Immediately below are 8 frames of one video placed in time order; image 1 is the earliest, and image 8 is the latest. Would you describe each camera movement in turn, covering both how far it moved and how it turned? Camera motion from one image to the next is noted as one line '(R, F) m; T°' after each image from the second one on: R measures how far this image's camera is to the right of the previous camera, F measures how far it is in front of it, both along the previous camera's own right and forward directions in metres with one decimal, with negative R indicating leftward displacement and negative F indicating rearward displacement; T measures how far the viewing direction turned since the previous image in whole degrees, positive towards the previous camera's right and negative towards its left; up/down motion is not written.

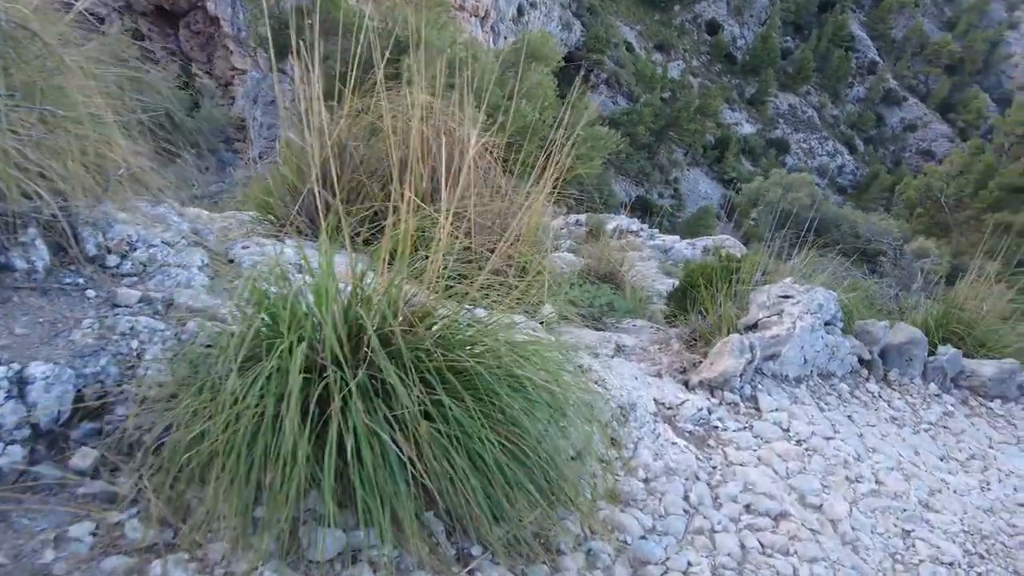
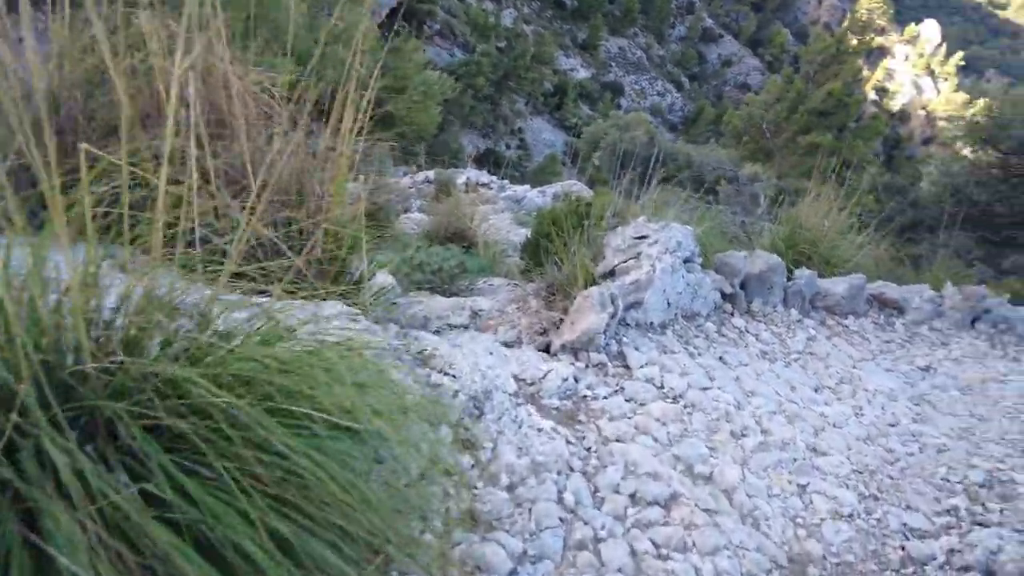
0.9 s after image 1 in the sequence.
(+0.2, +0.6) m; +12°
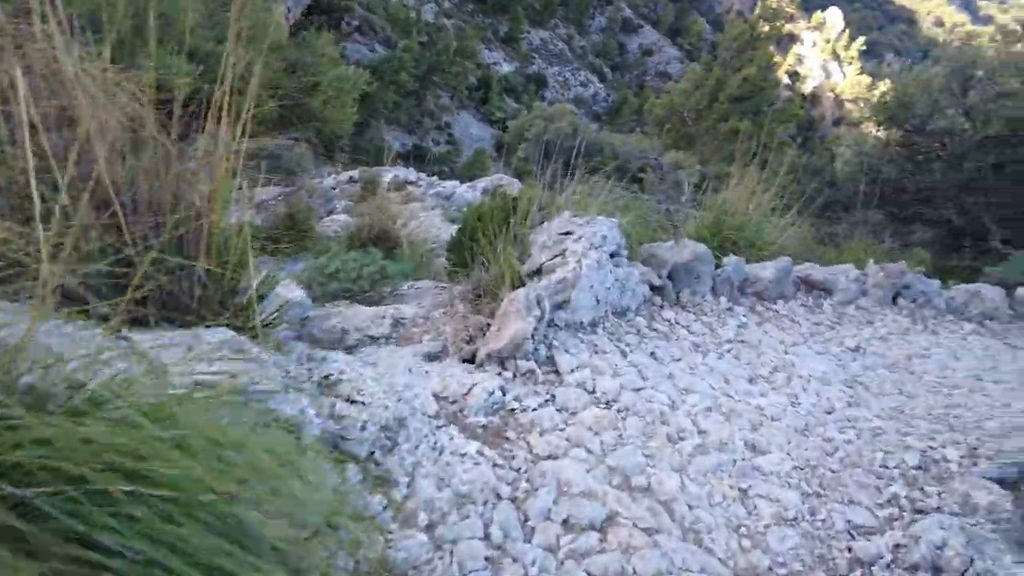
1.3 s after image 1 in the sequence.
(+0.1, +0.2) m; +5°
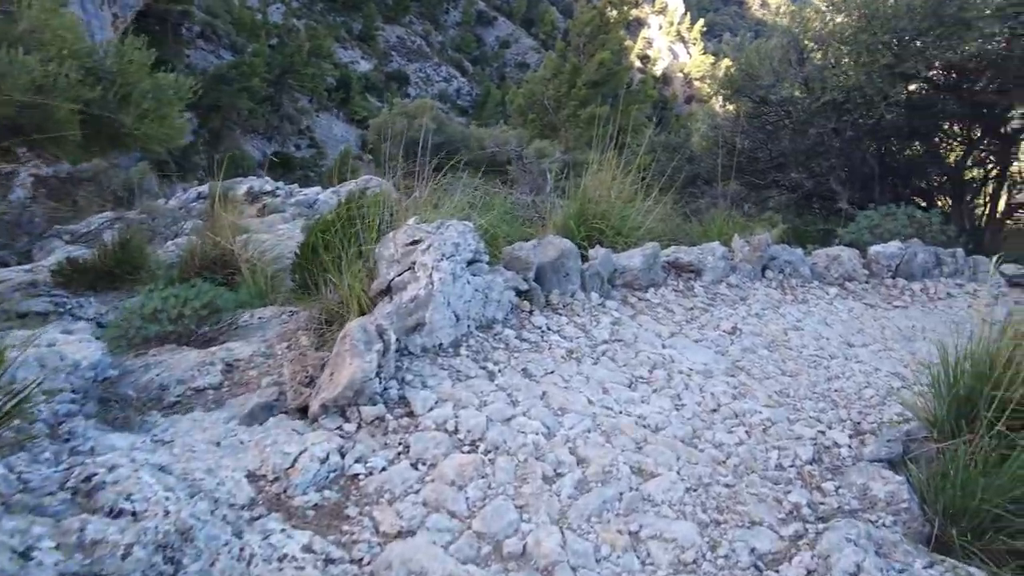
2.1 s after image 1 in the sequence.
(+0.2, +0.4) m; +10°
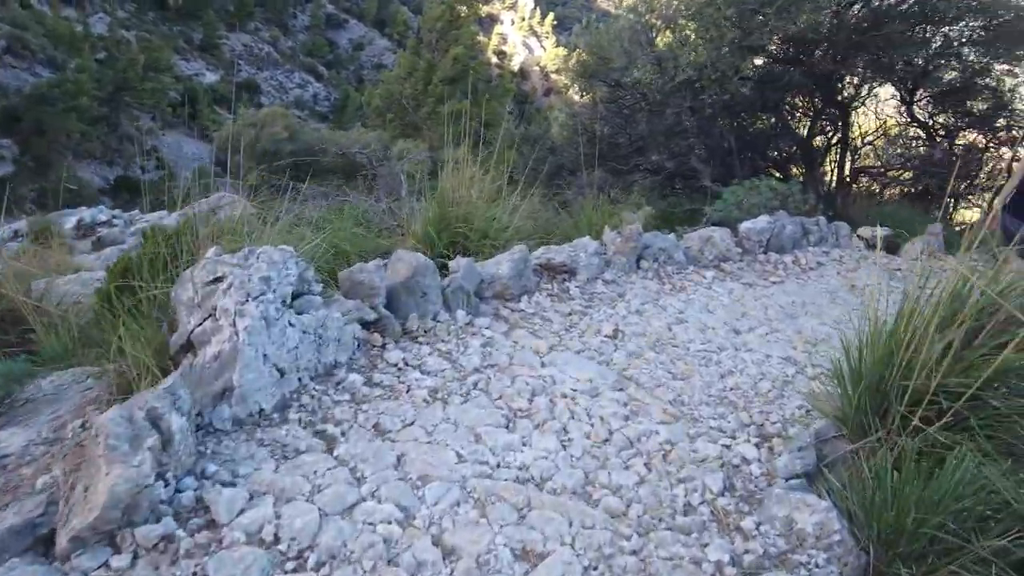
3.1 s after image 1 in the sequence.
(+0.2, +0.5) m; +10°
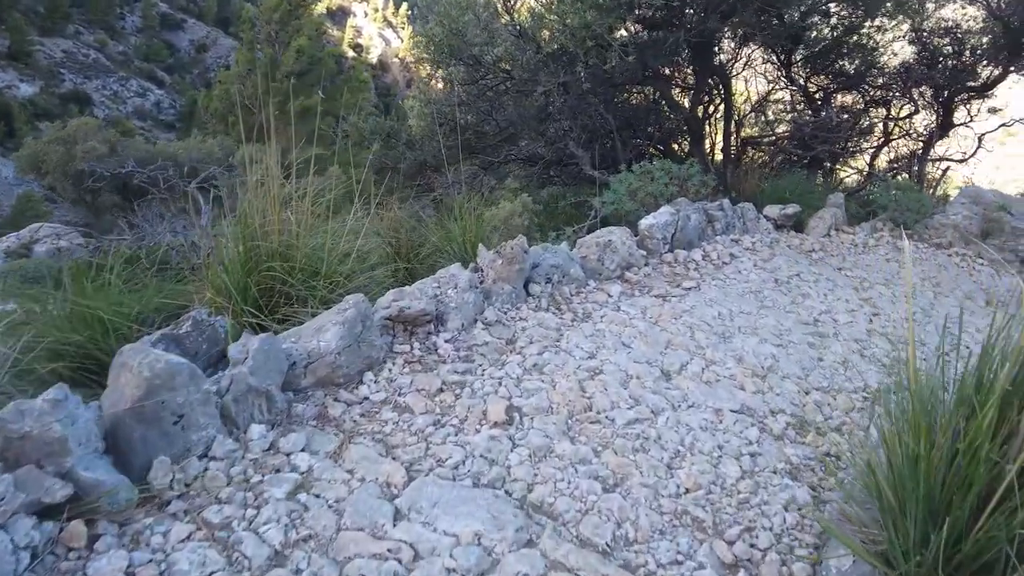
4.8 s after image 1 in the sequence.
(+0.2, +1.2) m; +10°
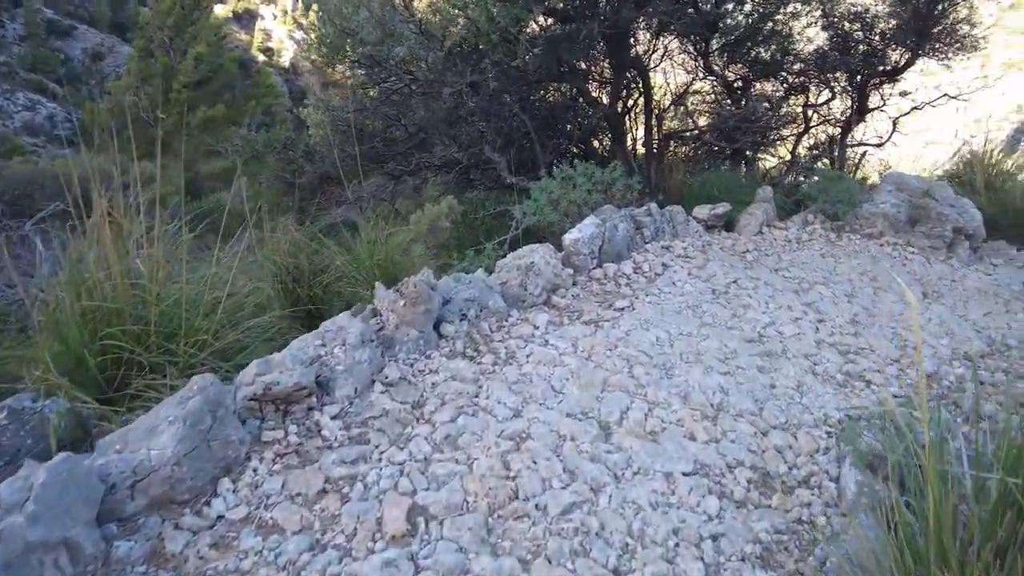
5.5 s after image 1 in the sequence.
(+0.1, +0.5) m; +6°
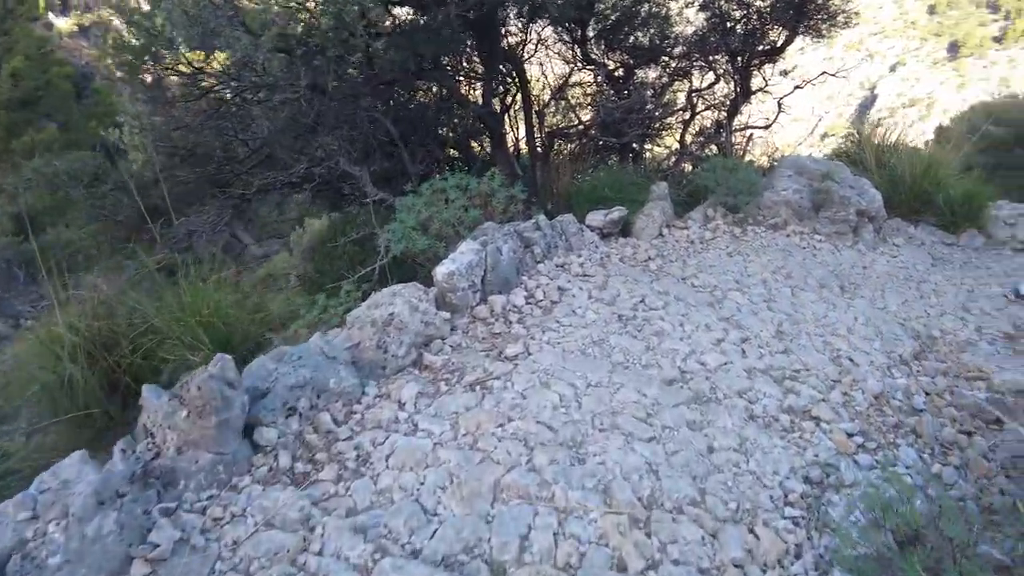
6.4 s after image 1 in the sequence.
(+0.2, +0.8) m; +8°
